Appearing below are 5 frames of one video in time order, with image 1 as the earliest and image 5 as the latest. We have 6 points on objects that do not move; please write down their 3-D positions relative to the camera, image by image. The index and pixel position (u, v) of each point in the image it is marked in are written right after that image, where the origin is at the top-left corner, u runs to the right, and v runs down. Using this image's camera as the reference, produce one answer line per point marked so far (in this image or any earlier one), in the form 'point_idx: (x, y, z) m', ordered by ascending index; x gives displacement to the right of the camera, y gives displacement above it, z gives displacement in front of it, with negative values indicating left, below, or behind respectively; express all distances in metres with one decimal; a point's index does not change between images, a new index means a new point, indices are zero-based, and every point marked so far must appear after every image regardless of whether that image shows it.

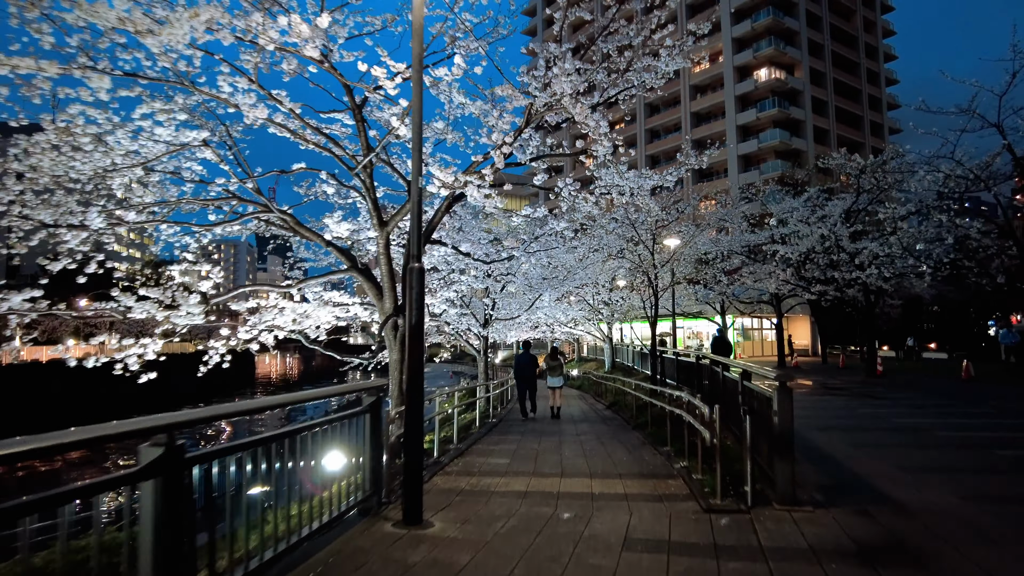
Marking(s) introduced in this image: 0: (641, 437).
0: (+1.7, -2.0, +8.4) m
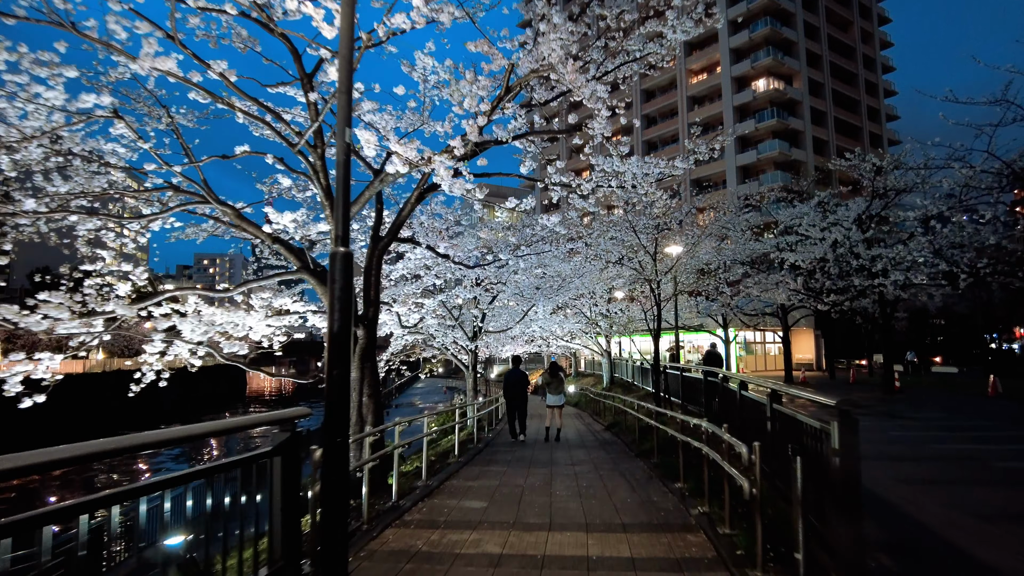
0: (+1.5, -2.1, +7.1) m
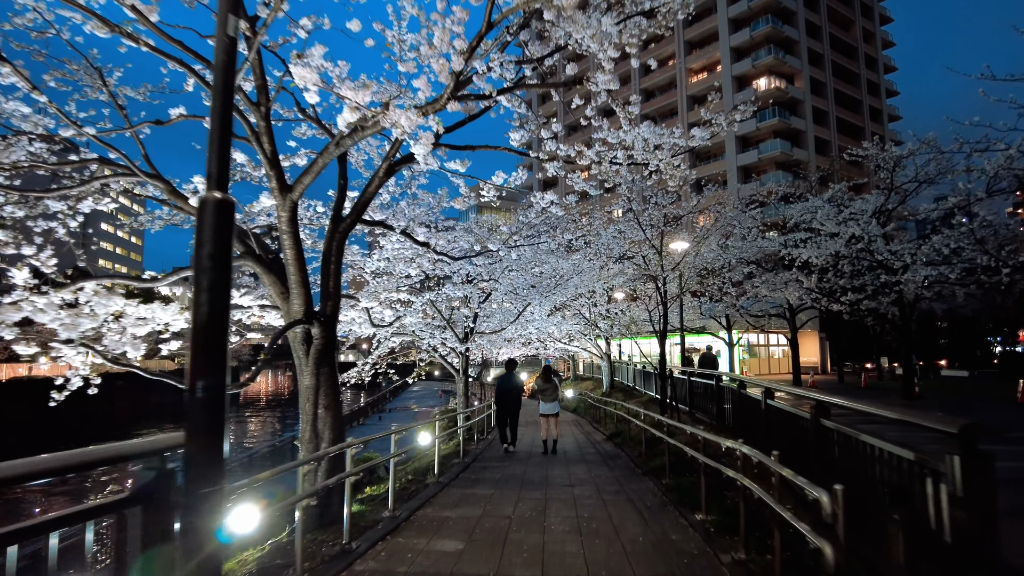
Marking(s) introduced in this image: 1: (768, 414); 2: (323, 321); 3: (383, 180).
0: (+1.4, -2.0, +6.0) m
1: (+2.6, -1.3, +6.3) m
2: (-1.7, -0.3, +5.5) m
3: (-1.2, +1.0, +5.9) m
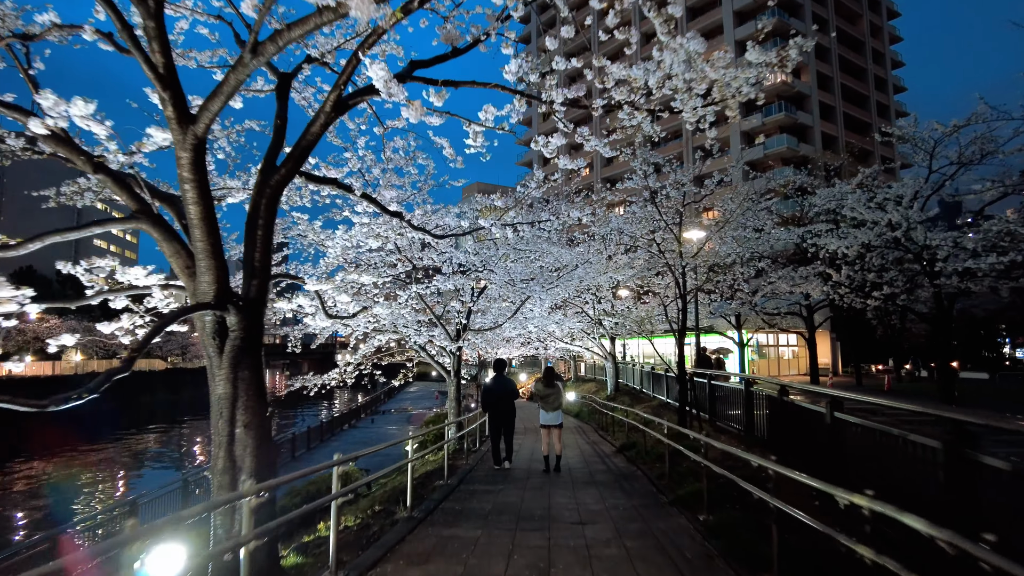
0: (+1.4, -1.8, +4.5) m
1: (+2.5, -1.1, +4.8) m
2: (-1.7, -0.1, +4.0) m
3: (-1.3, +1.2, +4.4) m
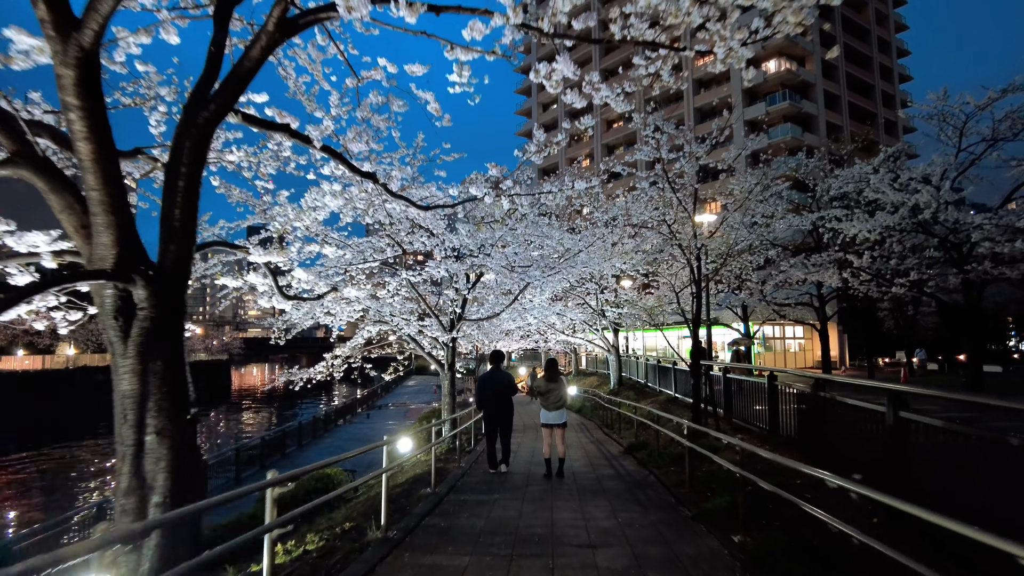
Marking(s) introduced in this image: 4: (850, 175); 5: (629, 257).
0: (+1.3, -1.7, +3.6) m
1: (+2.5, -0.9, +3.9) m
2: (-1.8, +0.1, +3.0) m
3: (-1.3, +1.4, +3.5) m
4: (+8.4, +2.8, +15.6) m
5: (+2.5, +0.7, +13.1) m
